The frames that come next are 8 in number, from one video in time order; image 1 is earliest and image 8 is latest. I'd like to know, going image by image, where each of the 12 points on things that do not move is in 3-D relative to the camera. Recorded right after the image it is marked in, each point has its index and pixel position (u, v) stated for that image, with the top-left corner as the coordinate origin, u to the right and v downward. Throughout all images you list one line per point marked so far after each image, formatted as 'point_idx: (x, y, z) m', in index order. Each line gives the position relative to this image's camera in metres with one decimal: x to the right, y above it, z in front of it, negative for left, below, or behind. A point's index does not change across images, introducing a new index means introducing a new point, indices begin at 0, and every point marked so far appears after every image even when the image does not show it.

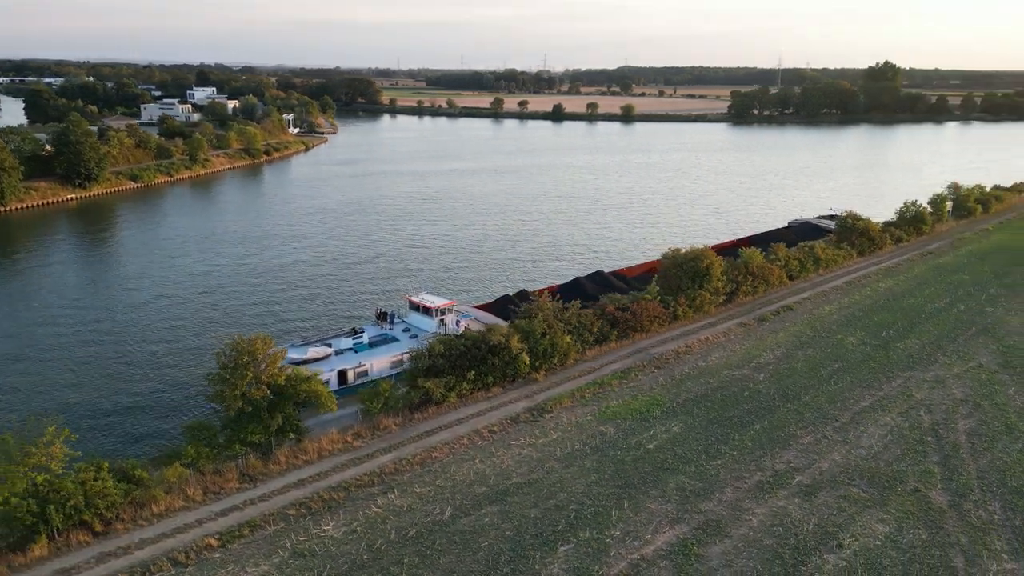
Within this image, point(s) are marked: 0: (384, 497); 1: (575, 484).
0: (-1.8, -3.0, +10.4) m
1: (+1.0, -3.0, +11.1) m
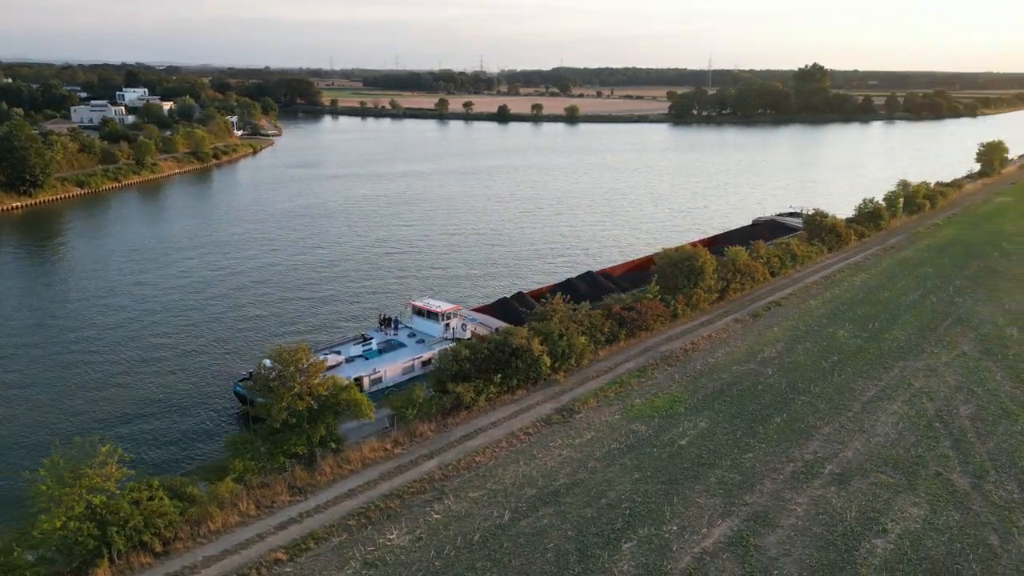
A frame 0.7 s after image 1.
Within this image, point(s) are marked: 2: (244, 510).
0: (-1.0, -3.1, +10.4) m
1: (+1.7, -3.0, +11.3) m
2: (-3.6, -3.0, +9.9) m
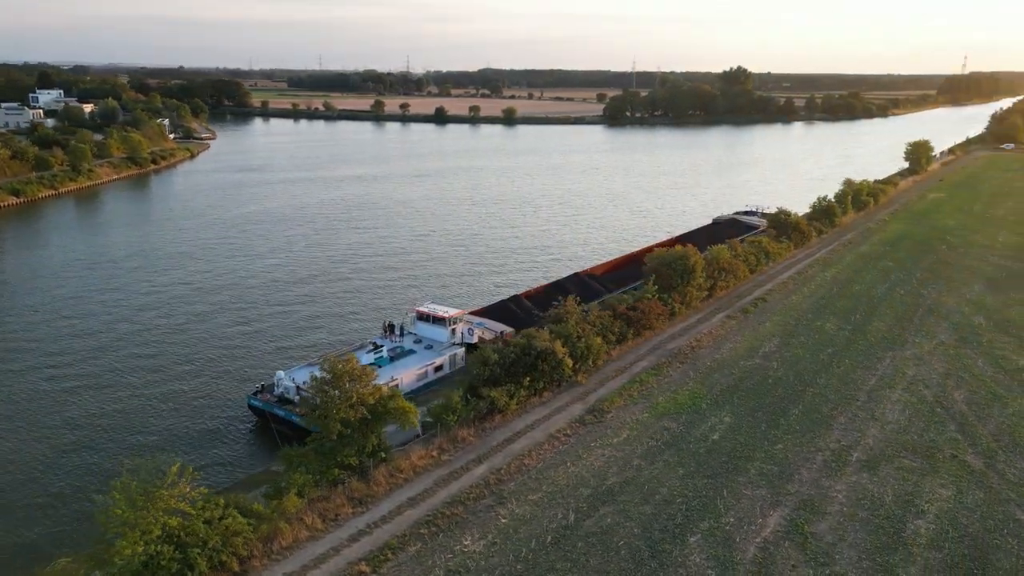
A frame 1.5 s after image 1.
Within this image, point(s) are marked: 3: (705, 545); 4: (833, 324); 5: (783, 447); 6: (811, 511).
0: (-0.1, -3.2, +10.5) m
1: (+2.5, -3.0, +11.6) m
2: (-2.7, -3.2, +9.8) m
3: (+2.7, -3.5, +9.9) m
4: (+8.9, -1.0, +20.0) m
5: (+4.8, -2.8, +12.8) m
6: (+4.5, -3.4, +10.9) m
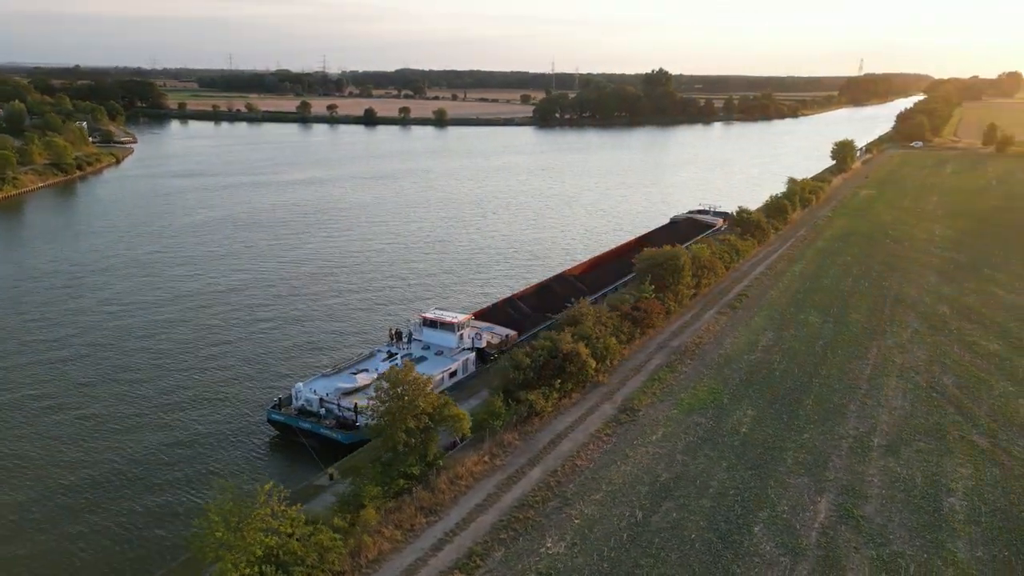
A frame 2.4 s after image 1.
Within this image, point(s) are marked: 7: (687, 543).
0: (+0.9, -3.2, +10.6) m
1: (+3.4, -3.0, +12.0) m
2: (-1.6, -3.3, +9.7) m
3: (+3.7, -3.5, +10.4) m
4: (+8.8, -0.8, +21.0) m
5: (+5.5, -2.8, +13.5) m
6: (+5.4, -3.3, +11.5) m
7: (+2.4, -3.5, +10.0) m
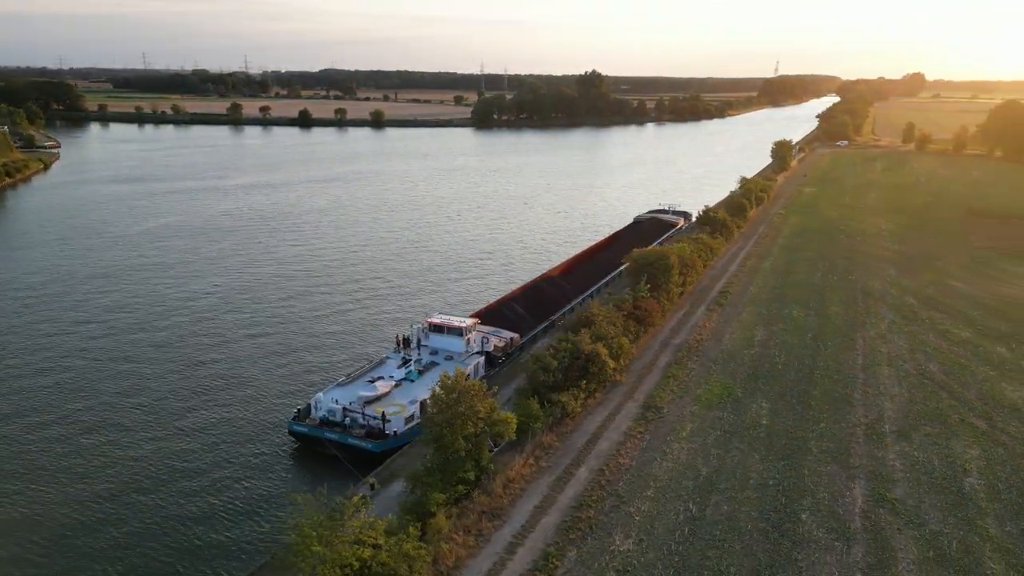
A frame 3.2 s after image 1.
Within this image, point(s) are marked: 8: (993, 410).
0: (+1.8, -3.3, +10.9) m
1: (+4.1, -3.0, +12.5) m
2: (-0.6, -3.4, +9.7) m
3: (+4.6, -3.5, +10.9) m
4: (+8.7, -0.7, +21.9) m
5: (+6.1, -2.7, +14.1) m
6: (+6.2, -3.2, +12.1) m
7: (+3.3, -3.5, +10.3) m
8: (+10.1, -2.5, +15.2) m
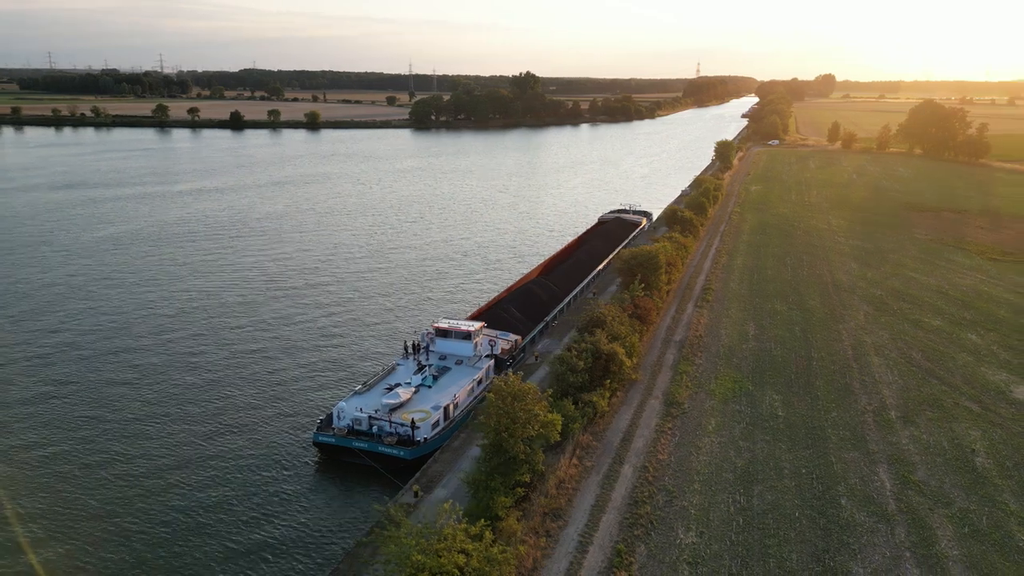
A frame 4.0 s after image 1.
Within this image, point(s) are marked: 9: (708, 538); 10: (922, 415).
0: (+2.6, -3.3, +11.2) m
1: (+4.8, -3.0, +13.0) m
2: (+0.3, -3.4, +9.8) m
3: (+5.4, -3.4, +11.4) m
4: (+8.4, -0.5, +22.8) m
5: (+6.6, -2.6, +14.8) m
6: (+6.9, -3.1, +12.8) m
7: (+4.2, -3.5, +10.8) m
8: (+10.5, -2.3, +16.2) m
9: (+2.8, -3.5, +10.2) m
10: (+8.4, -2.6, +14.9) m
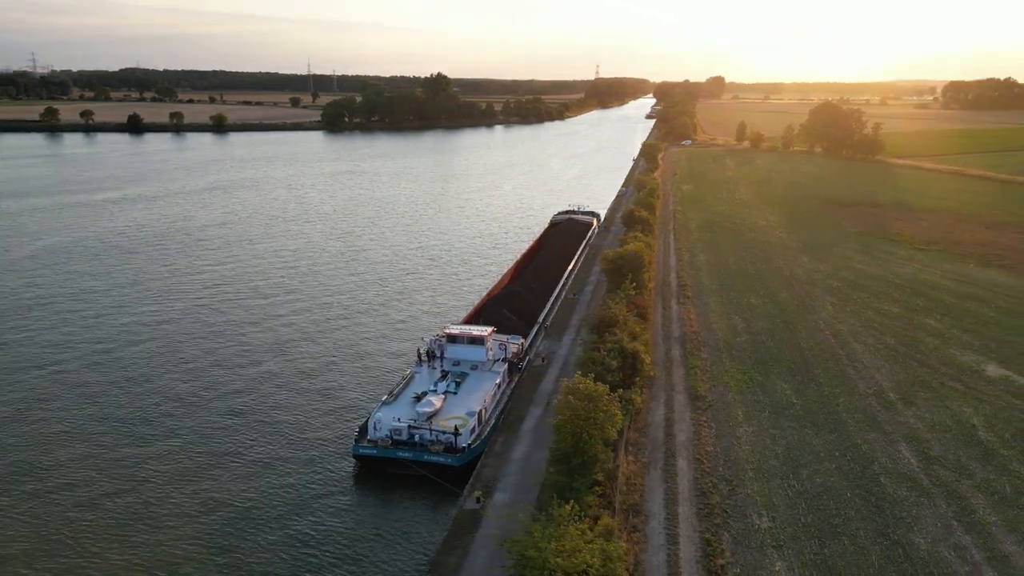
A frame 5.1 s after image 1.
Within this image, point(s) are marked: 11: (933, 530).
0: (+3.7, -3.2, +11.8) m
1: (+5.7, -2.9, +13.8) m
2: (+1.6, -3.5, +10.1) m
3: (+6.5, -3.3, +12.3) m
4: (+8.0, -0.4, +24.0) m
5: (+7.3, -2.4, +15.8) m
6: (+7.8, -2.9, +13.9) m
7: (+5.4, -3.4, +11.6) m
8: (+10.9, -2.1, +17.7) m
9: (+4.0, -3.5, +10.8) m
10: (+9.0, -2.4, +16.1) m
11: (+6.3, -3.6, +10.9) m
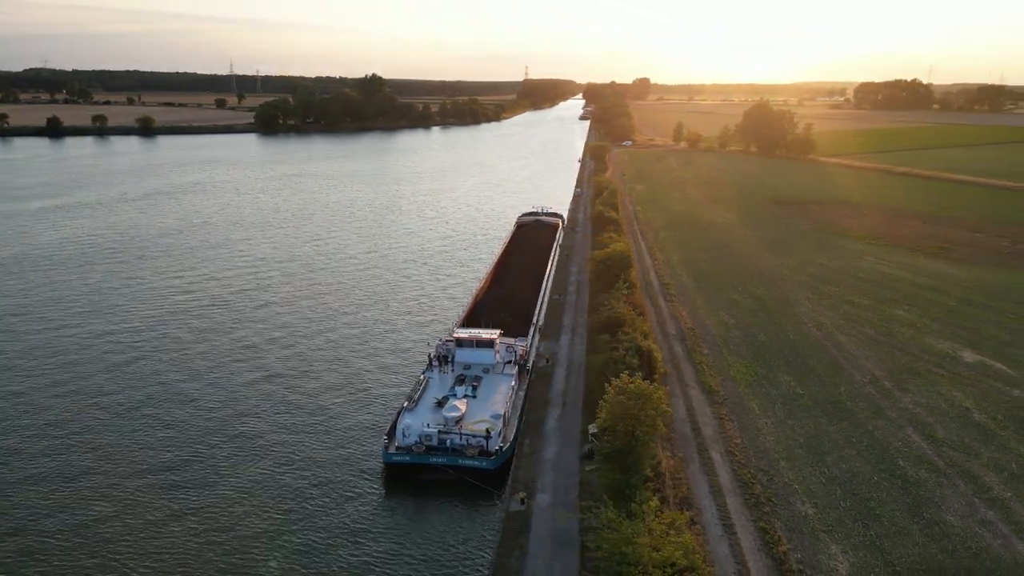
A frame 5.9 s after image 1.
0: (+4.5, -3.2, +12.3) m
1: (+6.2, -2.8, +14.5) m
2: (+2.6, -3.5, +10.4) m
3: (+7.2, -3.2, +13.1) m
4: (+7.6, -0.2, +24.8) m
5: (+7.6, -2.3, +16.6) m
6: (+8.3, -2.8, +14.7) m
7: (+6.2, -3.3, +12.2) m
8: (+11.1, -1.9, +18.8) m
9: (+4.9, -3.4, +11.4) m
10: (+9.3, -2.2, +17.1) m
11: (+7.2, -3.5, +11.6) m
